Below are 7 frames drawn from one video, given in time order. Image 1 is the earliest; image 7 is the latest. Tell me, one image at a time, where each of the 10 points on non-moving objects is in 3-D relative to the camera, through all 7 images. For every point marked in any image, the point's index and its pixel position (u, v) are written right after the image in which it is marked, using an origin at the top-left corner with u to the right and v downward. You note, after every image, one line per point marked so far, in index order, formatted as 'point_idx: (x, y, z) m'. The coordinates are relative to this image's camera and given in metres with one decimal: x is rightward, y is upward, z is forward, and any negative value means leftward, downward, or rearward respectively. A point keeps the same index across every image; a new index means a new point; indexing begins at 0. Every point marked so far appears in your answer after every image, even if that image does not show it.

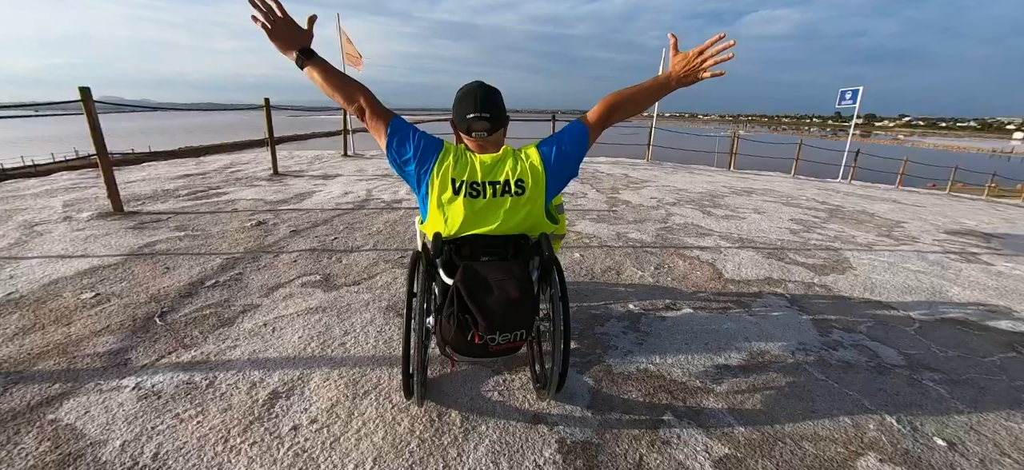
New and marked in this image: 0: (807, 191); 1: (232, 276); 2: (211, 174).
0: (+5.9, +0.9, +8.6) m
1: (-1.8, -0.3, +2.7) m
2: (-4.9, +1.0, +7.1) m
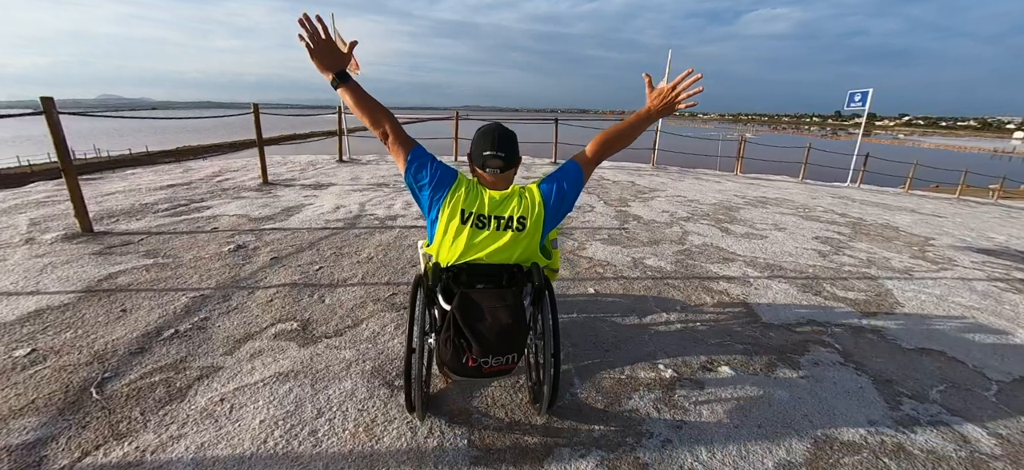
0: (+5.9, +0.7, +8.2) m
1: (-1.7, -0.5, +2.4) m
2: (-4.9, +0.8, +6.7) m
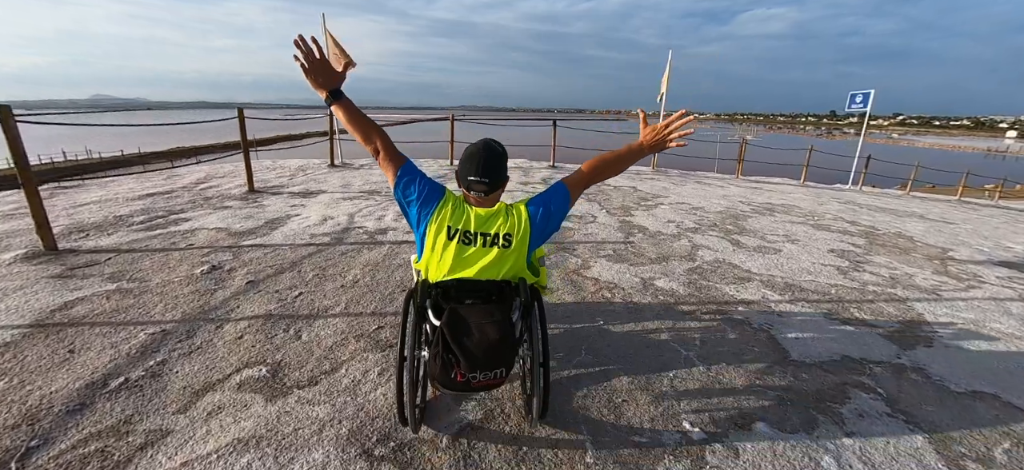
0: (+5.9, +0.5, +8.0) m
1: (-1.7, -0.6, +2.1) m
2: (-4.9, +0.6, +6.4) m
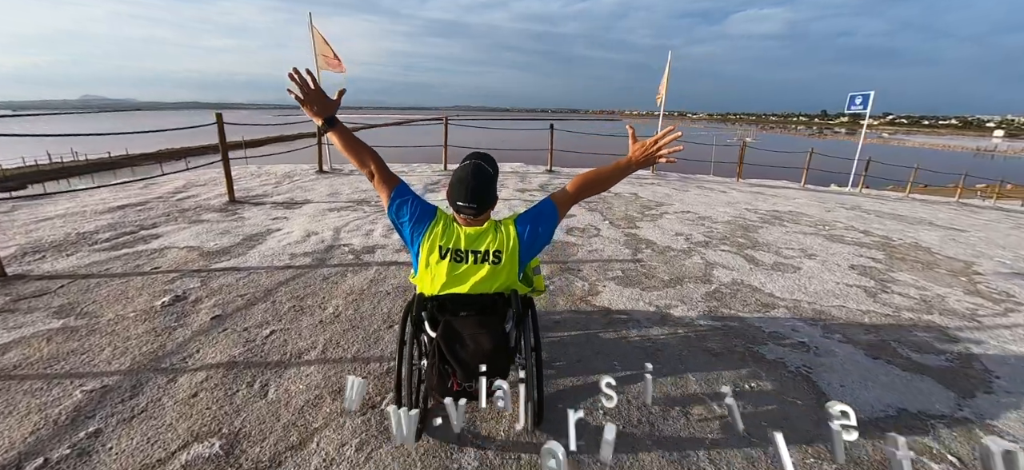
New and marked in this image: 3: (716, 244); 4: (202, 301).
0: (+5.8, +0.4, +7.7) m
1: (-1.7, -0.8, +1.7) m
2: (-5.0, +0.4, +6.0) m
3: (+2.2, -0.1, +4.8) m
4: (-2.1, -0.5, +3.0) m
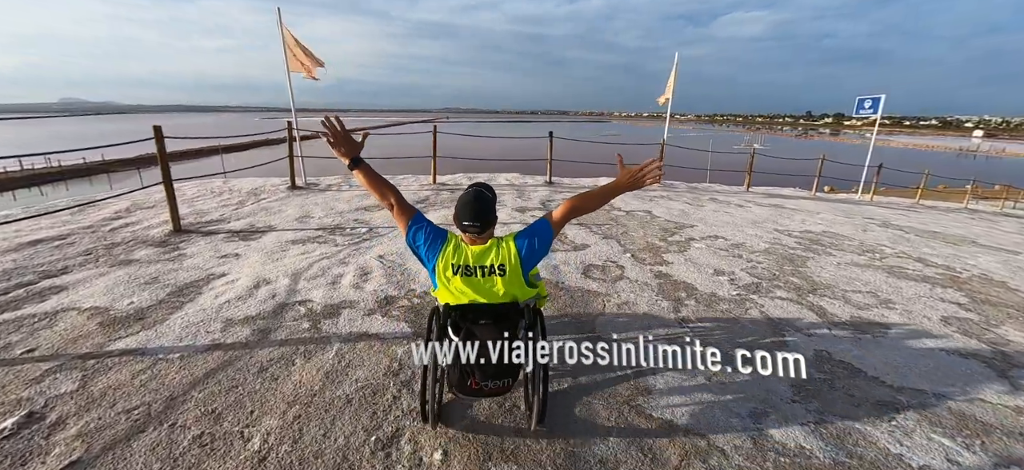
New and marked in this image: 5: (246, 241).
0: (+5.8, 0.0, +6.9) m
1: (-1.6, -1.2, +0.7) m
2: (-4.9, 0.0, +5.0) m
3: (+2.3, -0.5, +3.9) m
4: (-2.0, -0.9, +2.0) m
5: (-3.0, -0.1, +5.0) m
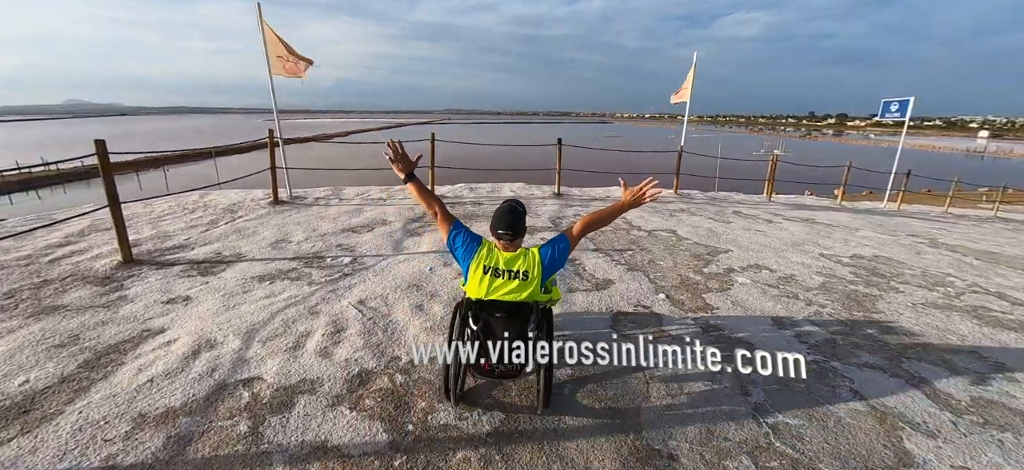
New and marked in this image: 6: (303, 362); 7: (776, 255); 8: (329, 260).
0: (+5.9, -0.3, +6.1) m
1: (-1.5, -1.5, -0.1) m
2: (-4.9, -0.3, +4.2) m
3: (+2.4, -0.8, +3.1) m
4: (-2.0, -1.2, +1.2) m
5: (-3.0, -0.4, +4.2) m
6: (-1.3, -0.8, +2.8) m
7: (+3.2, -0.3, +5.4) m
8: (-1.9, -0.3, +4.6) m
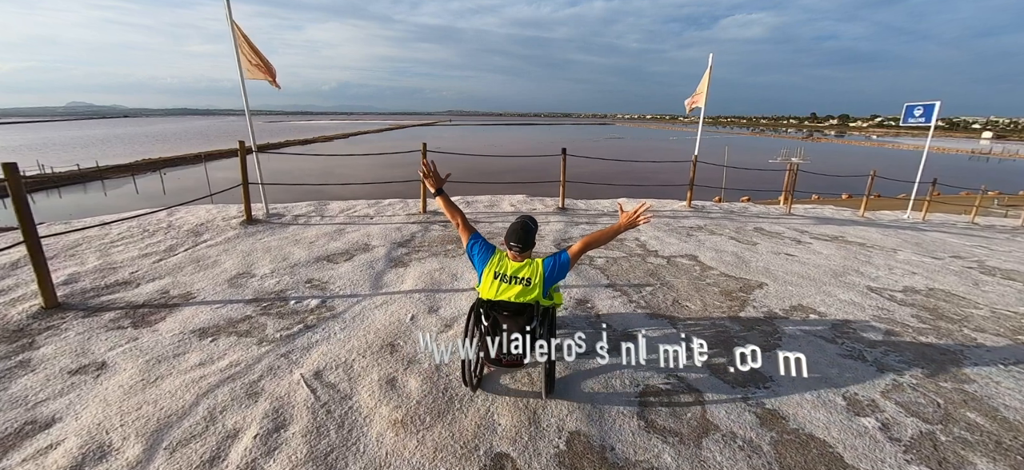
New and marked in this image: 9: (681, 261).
0: (+5.9, -0.6, +5.3) m
1: (-1.5, -1.9, -0.8) m
2: (-4.9, -0.7, +3.4) m
3: (+2.4, -1.1, +2.3) m
4: (-2.0, -1.5, +0.4) m
5: (-3.0, -0.7, +3.5) m
6: (-1.3, -1.1, +2.0) m
7: (+3.2, -0.6, +4.6) m
8: (-2.0, -0.6, +3.9) m
9: (+2.1, -0.3, +5.4) m
